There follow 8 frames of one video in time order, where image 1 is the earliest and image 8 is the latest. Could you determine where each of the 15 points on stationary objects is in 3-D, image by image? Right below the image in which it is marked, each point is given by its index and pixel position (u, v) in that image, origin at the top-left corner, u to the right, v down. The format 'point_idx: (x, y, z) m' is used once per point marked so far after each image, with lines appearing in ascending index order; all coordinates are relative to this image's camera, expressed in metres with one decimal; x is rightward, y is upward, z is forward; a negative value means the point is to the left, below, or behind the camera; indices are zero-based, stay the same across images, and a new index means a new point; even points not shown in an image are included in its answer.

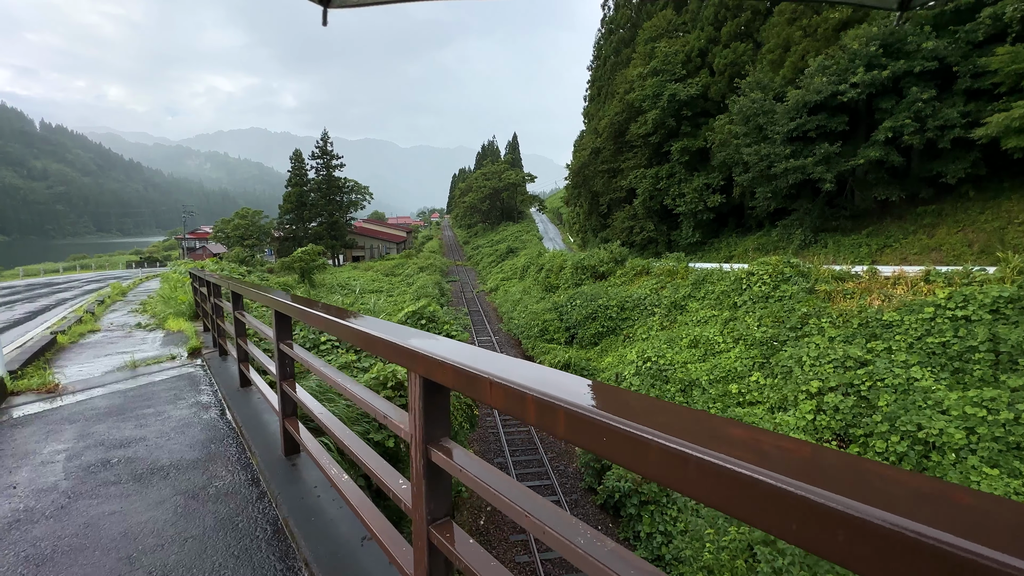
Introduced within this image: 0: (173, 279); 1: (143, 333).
0: (-6.5, +0.2, +8.6) m
1: (-3.8, -0.5, +4.7) m
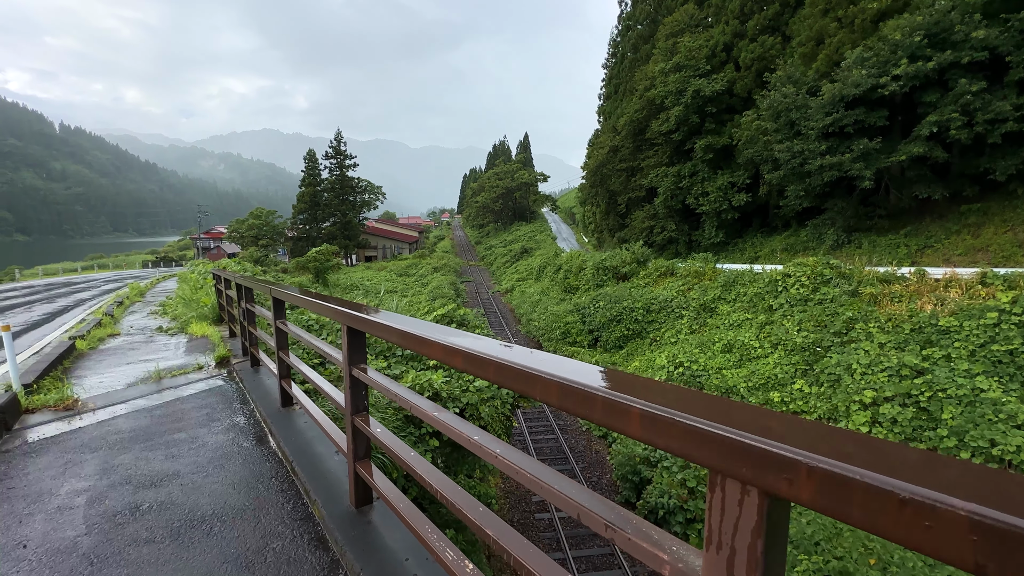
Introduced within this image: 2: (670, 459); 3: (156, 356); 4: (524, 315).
0: (-6.0, +0.2, +8.4) m
1: (-3.4, -0.5, +4.4) m
2: (+2.1, -2.3, +6.1) m
3: (-3.1, -0.6, +3.9) m
4: (+0.4, -0.9, +15.8) m
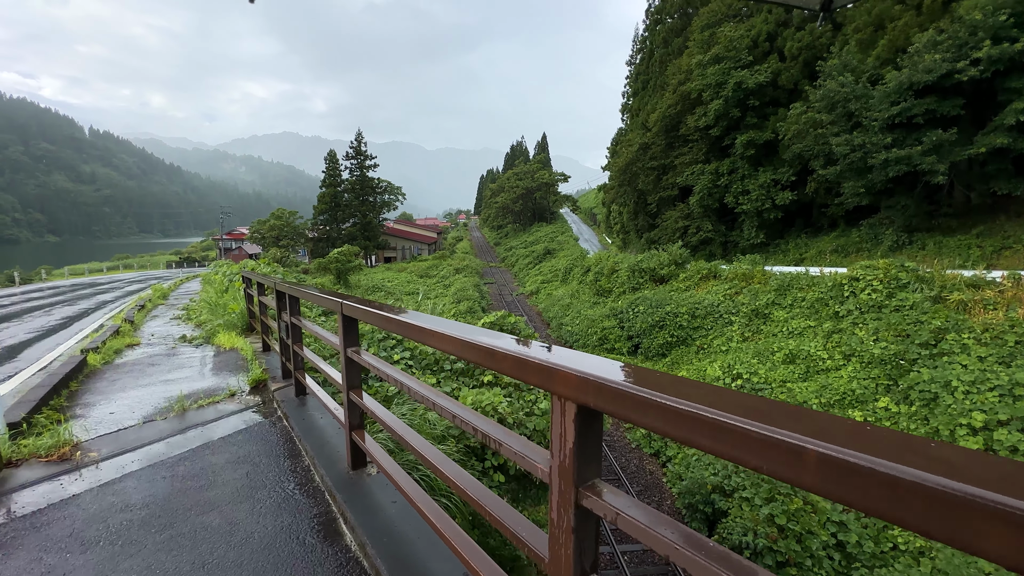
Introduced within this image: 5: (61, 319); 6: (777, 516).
0: (-5.2, +0.1, +7.9) m
1: (-2.8, -0.6, +3.9) m
2: (+2.8, -2.4, +5.3) m
3: (-2.5, -0.7, +3.3) m
4: (+1.4, -1.0, +15.2) m
5: (-6.6, -0.5, +6.5) m
6: (+2.8, -2.5, +4.8) m
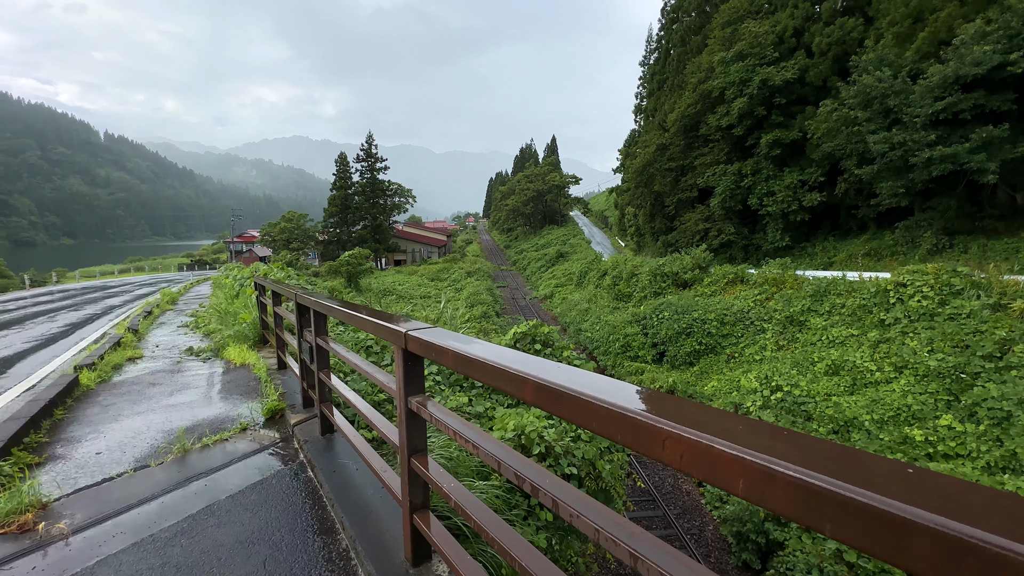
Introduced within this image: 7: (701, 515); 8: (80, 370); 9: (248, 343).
0: (-4.8, 0.0, +7.6) m
1: (-2.4, -0.6, +3.5) m
2: (+3.1, -2.4, +4.8) m
3: (-2.2, -0.7, +2.9) m
4: (+1.9, -1.2, +14.7) m
5: (-6.2, -0.5, +6.2) m
6: (+3.2, -2.5, +4.3) m
7: (+2.5, -3.0, +6.0) m
8: (-3.0, -0.6, +3.1) m
9: (-2.3, -0.5, +3.9) m
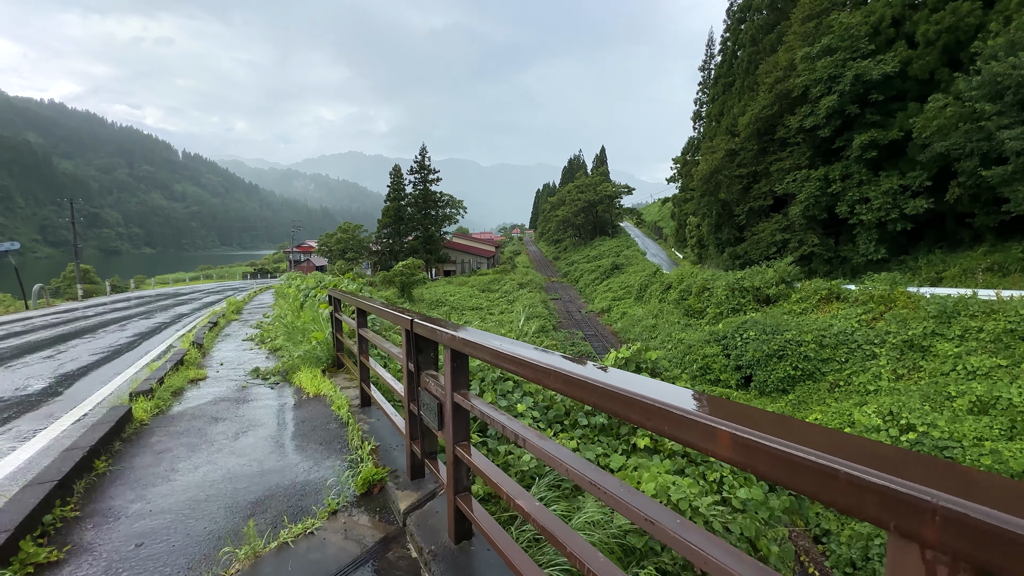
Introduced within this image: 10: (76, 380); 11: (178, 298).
0: (-3.6, -0.1, +7.3) m
1: (-1.6, -0.7, +3.0) m
2: (+4.0, -2.6, +3.7) m
3: (-1.4, -0.8, +2.4) m
4: (+3.8, -1.6, +13.7) m
5: (-5.1, -0.6, +6.1) m
6: (+4.0, -2.7, +3.2) m
7: (+3.5, -3.2, +4.9) m
8: (-2.2, -0.7, +2.6) m
9: (-1.4, -0.6, +3.4) m
10: (-3.4, -0.7, +3.5) m
11: (-11.1, -0.3, +15.0) m
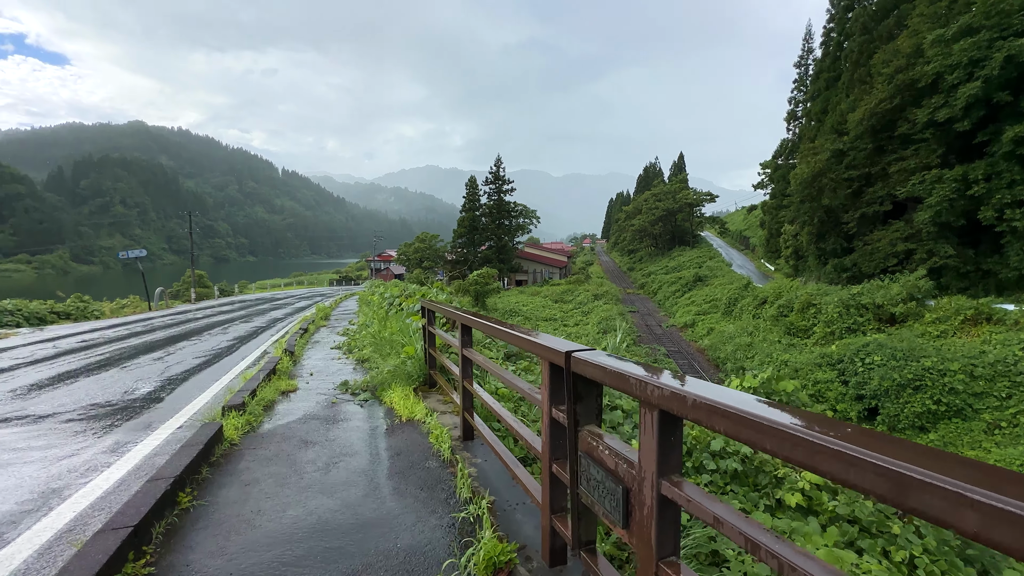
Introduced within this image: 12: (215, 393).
0: (-2.2, -0.3, +7.3) m
1: (-1.0, -0.8, +2.7) m
2: (+4.7, -2.8, +2.6) m
3: (-0.8, -0.9, +2.1) m
4: (+6.0, -2.0, +12.5) m
5: (-3.9, -0.7, +6.3) m
6: (+4.6, -2.9, +2.1) m
7: (+4.4, -3.4, +3.9) m
8: (-1.6, -0.7, +2.5) m
9: (-0.7, -0.7, +3.1) m
10: (-2.6, -0.8, +3.5) m
11: (-8.5, -0.5, +16.1) m
12: (-2.1, -0.7, +3.1) m
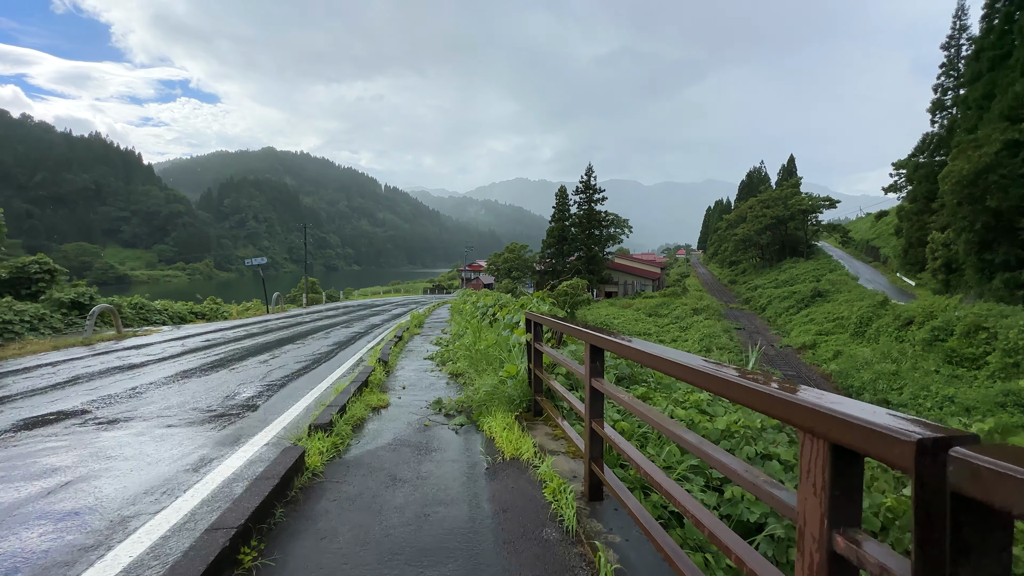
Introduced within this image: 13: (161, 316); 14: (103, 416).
0: (-0.7, -0.4, +7.1) m
1: (-0.3, -0.8, +2.4) m
2: (+5.2, -2.9, +1.1) m
3: (-0.3, -0.9, +1.7) m
4: (+8.3, -2.4, +10.6) m
5: (-2.5, -0.8, +6.4) m
6: (+5.0, -3.0, +0.6) m
7: (+5.0, -3.6, +2.4) m
8: (-1.0, -0.7, +2.3) m
9: (0.0, -0.7, +2.6) m
10: (-1.8, -0.8, +3.4) m
11: (-5.2, -0.8, +16.9) m
12: (-1.3, -0.8, +3.0) m
13: (-8.4, -0.7, +10.8) m
14: (-2.4, -0.8, +2.7) m
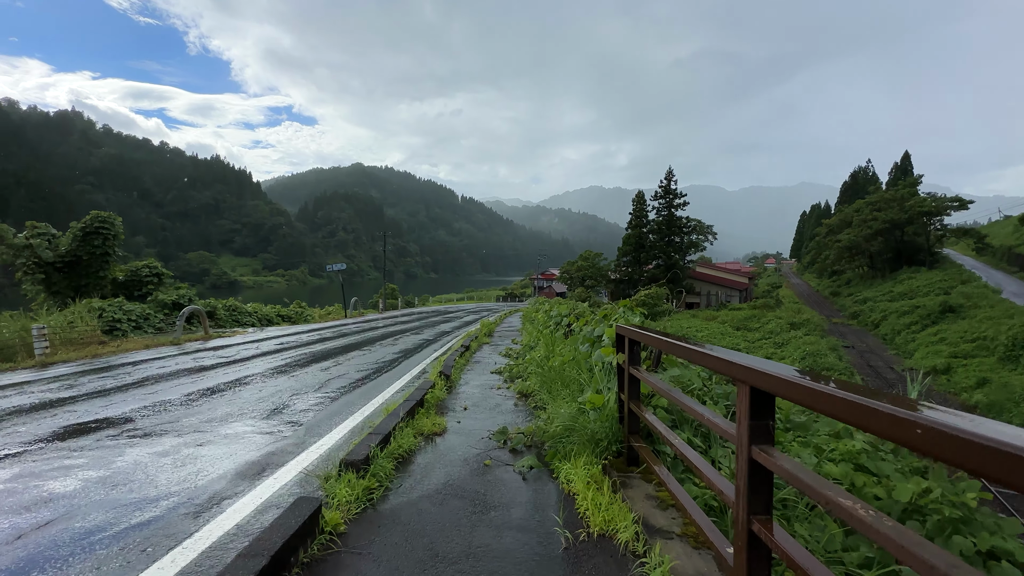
0: (+0.4, -0.5, +6.6) m
1: (0.0, -0.8, +1.8) m
2: (+5.2, -3.0, -0.4) m
3: (-0.1, -0.9, +1.2) m
4: (+9.8, -2.7, +8.5) m
5: (-1.5, -0.9, +6.2) m
6: (+4.9, -3.0, -0.8) m
7: (+5.3, -3.7, +0.9) m
8: (-0.7, -0.7, +1.8) m
9: (+0.4, -0.7, +2.0) m
10: (-1.3, -0.8, +3.1) m
11: (-2.5, -1.0, +16.9) m
12: (-0.9, -0.8, +2.6) m
13: (-6.6, -0.8, +11.4) m
14: (-2.0, -0.8, +2.5) m
